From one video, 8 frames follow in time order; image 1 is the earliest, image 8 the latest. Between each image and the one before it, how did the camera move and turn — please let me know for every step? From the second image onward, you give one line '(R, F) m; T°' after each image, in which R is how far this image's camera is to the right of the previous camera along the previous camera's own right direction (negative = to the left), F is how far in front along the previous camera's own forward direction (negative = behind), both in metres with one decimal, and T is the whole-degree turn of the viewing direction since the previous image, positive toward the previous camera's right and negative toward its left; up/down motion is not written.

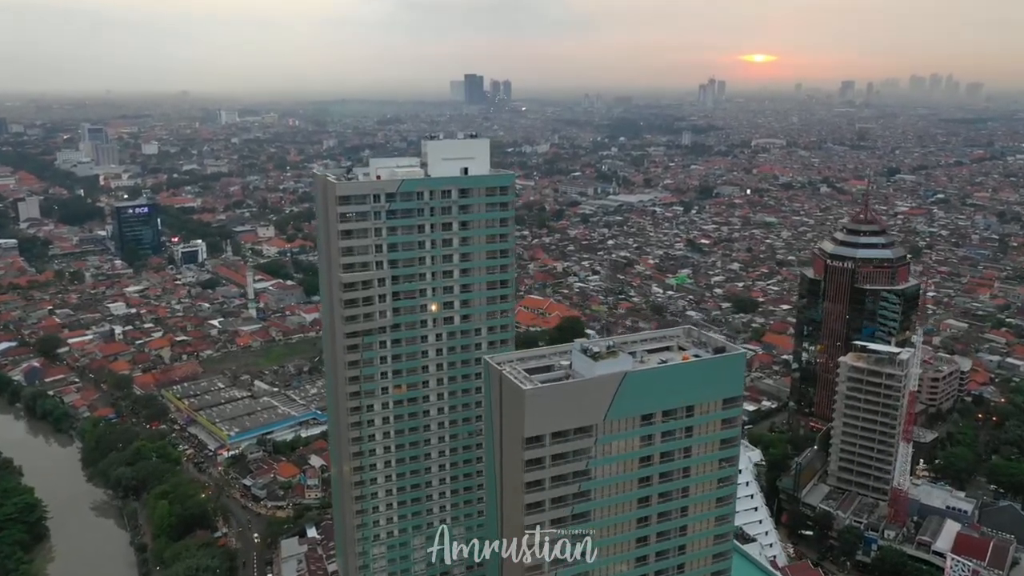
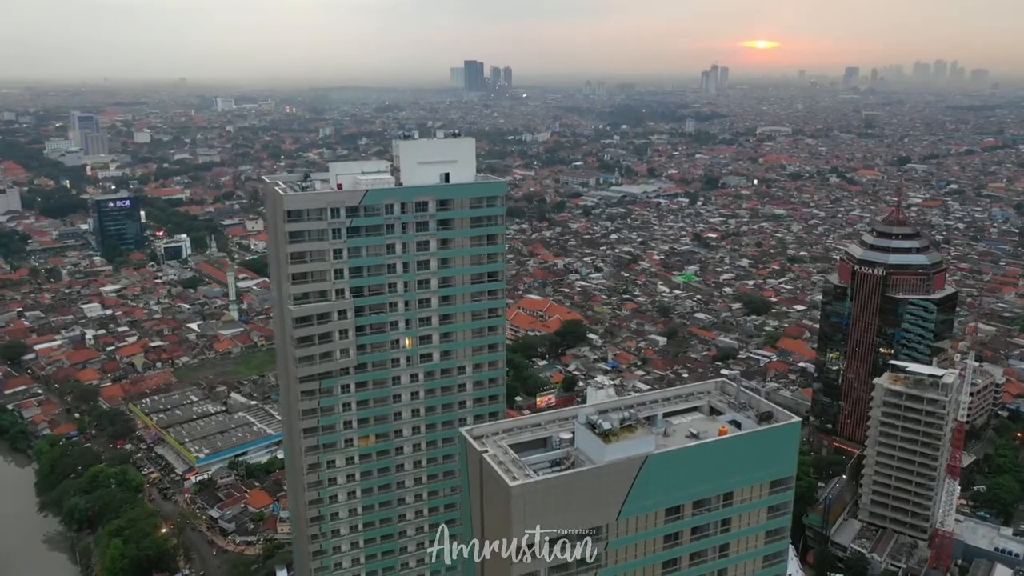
(+0.2, +2.5) m; 0°
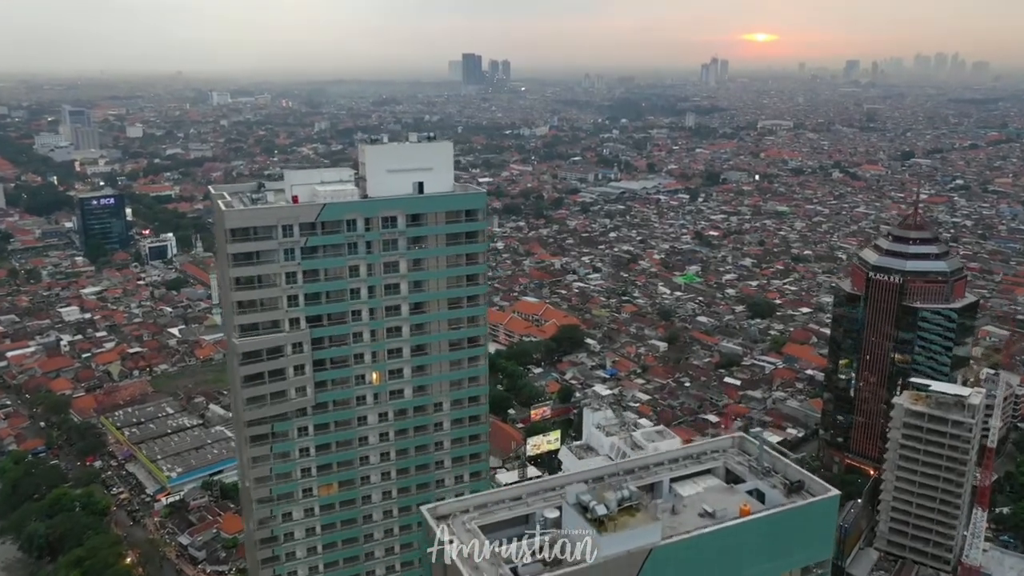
(+0.2, +1.5) m; 0°
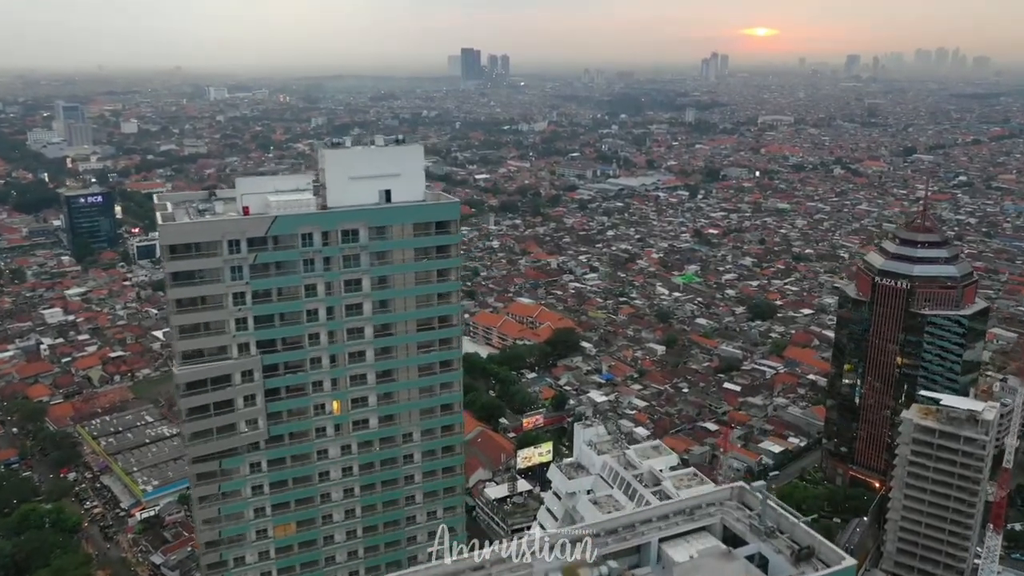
(+0.3, +1.0) m; 0°
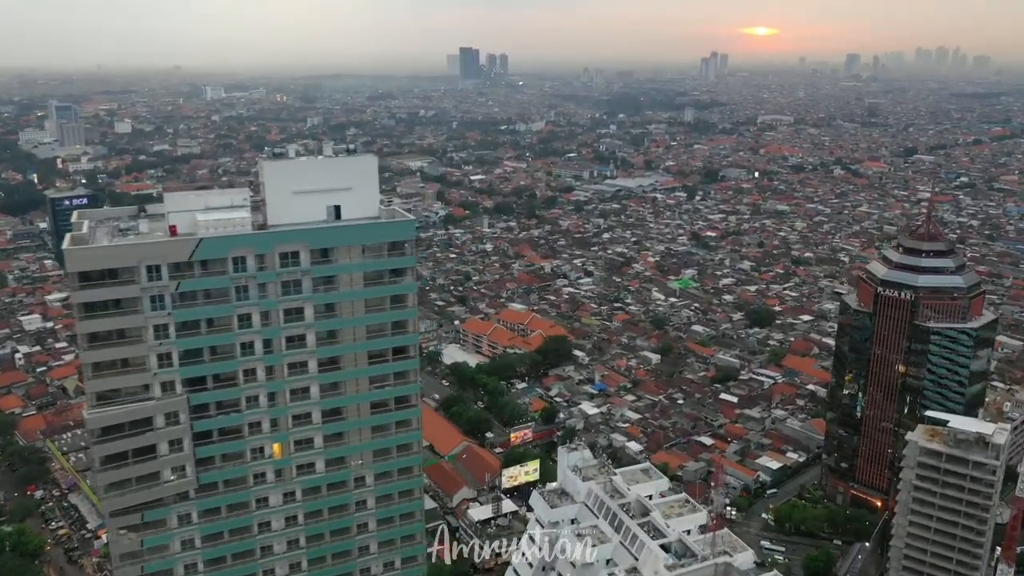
(+0.4, +1.0) m; 0°
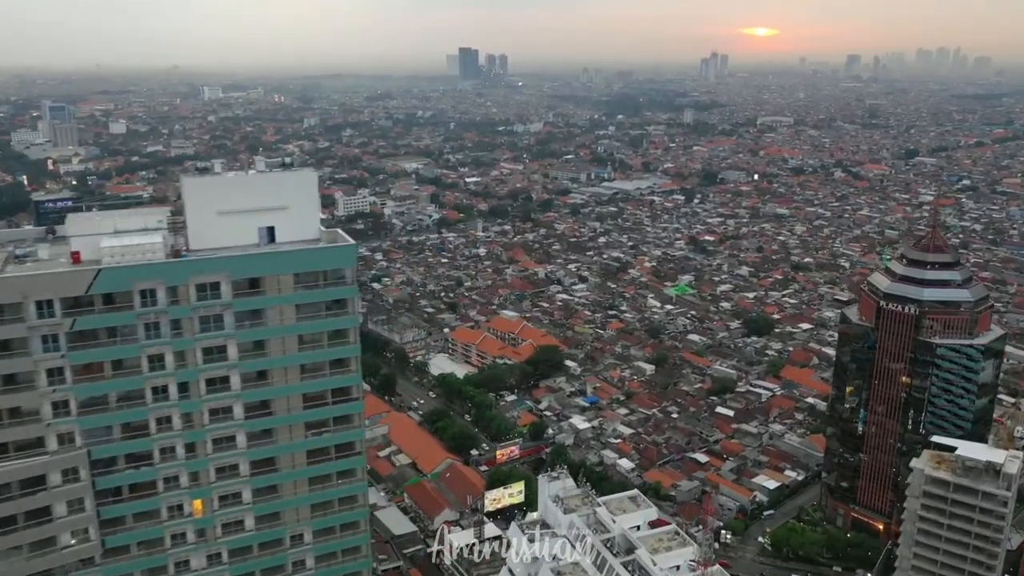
(+0.4, +1.0) m; 0°
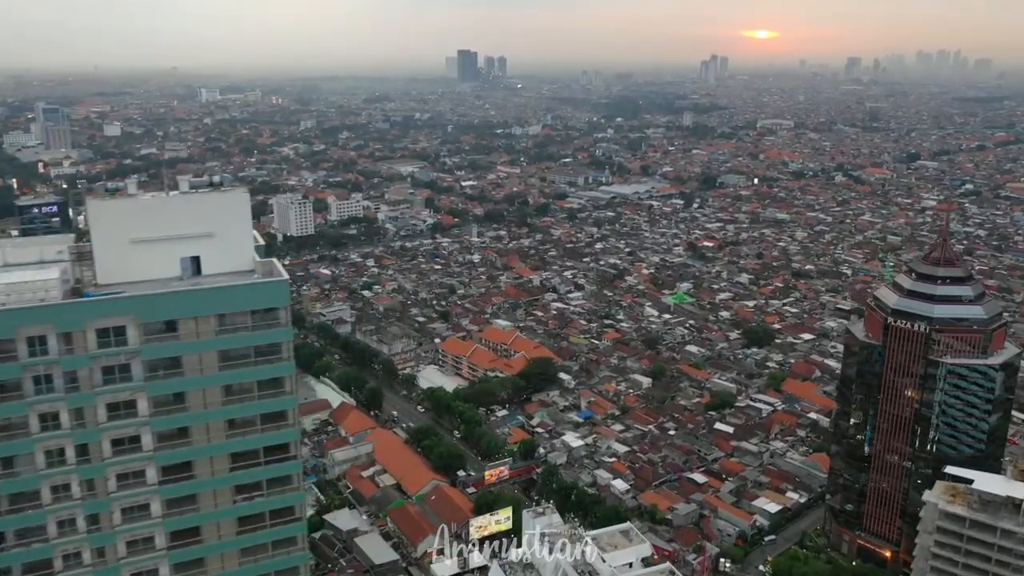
(+0.3, +1.1) m; 0°
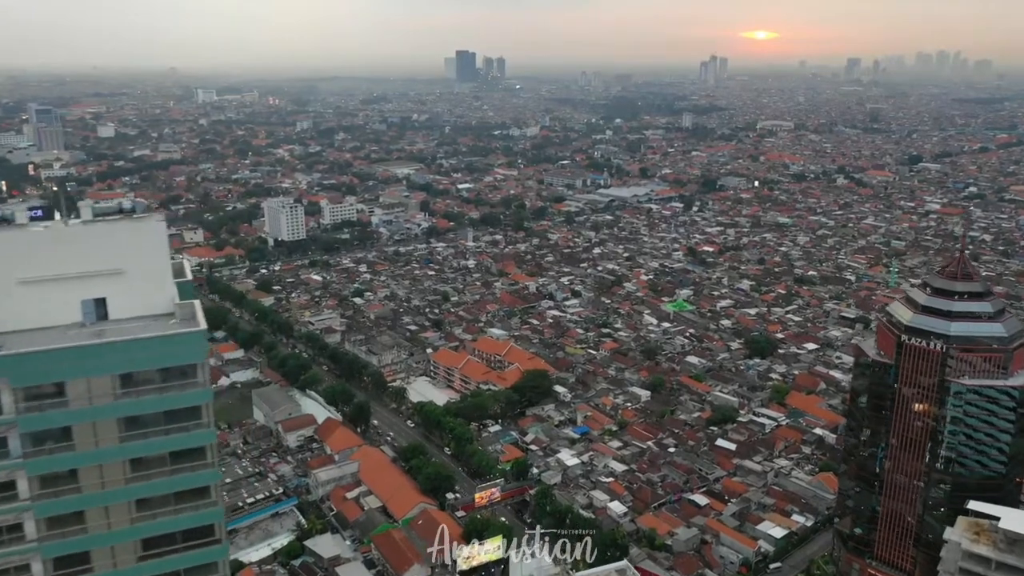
(+0.2, +1.1) m; 0°
